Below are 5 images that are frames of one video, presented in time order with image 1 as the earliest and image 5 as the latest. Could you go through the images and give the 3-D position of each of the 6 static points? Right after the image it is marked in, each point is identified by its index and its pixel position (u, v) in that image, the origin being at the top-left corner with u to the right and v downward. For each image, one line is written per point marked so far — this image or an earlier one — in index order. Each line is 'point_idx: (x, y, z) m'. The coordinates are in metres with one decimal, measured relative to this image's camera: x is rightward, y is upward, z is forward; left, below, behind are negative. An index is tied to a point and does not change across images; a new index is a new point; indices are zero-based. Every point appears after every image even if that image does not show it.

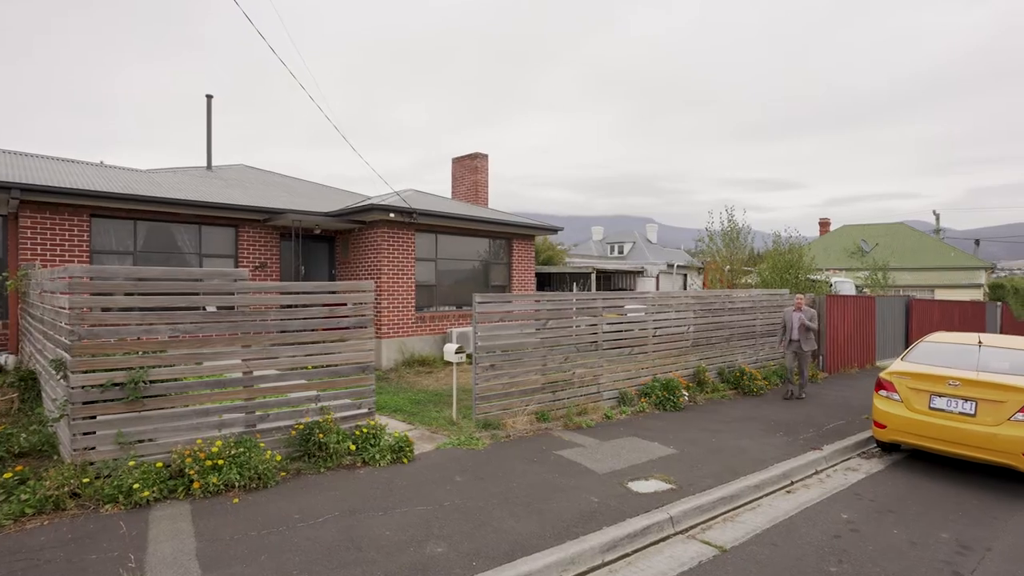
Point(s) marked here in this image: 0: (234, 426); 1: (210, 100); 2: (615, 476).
0: (-2.5, -1.3, +5.2) m
1: (-6.9, +4.3, +13.0) m
2: (+1.0, -1.9, +5.7) m
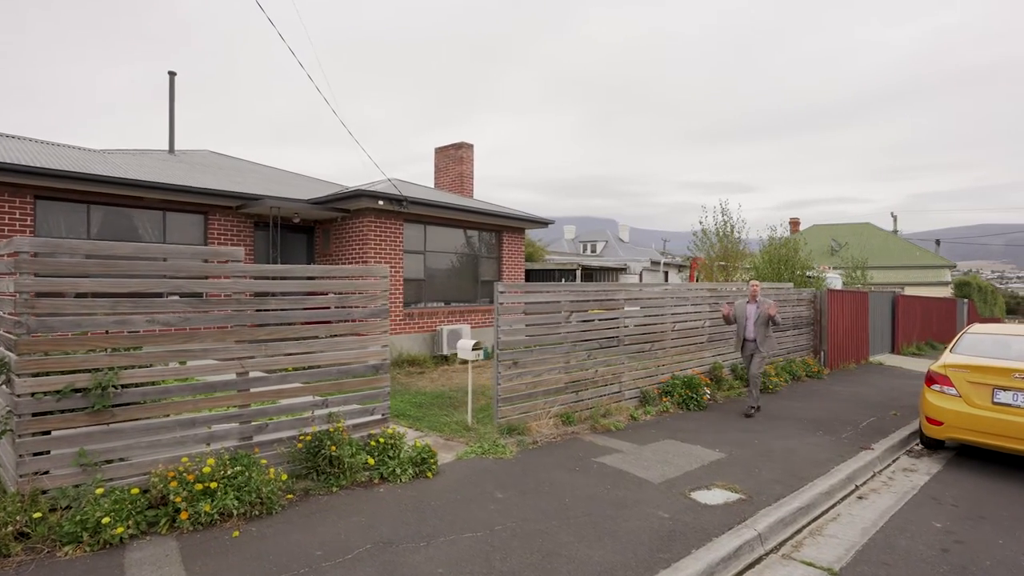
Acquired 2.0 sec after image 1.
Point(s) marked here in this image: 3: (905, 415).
0: (-2.1, -1.1, +4.2) m
1: (-7.0, +4.4, +11.7) m
2: (+1.4, -1.7, +5.0) m
3: (+5.8, -1.9, +8.4) m
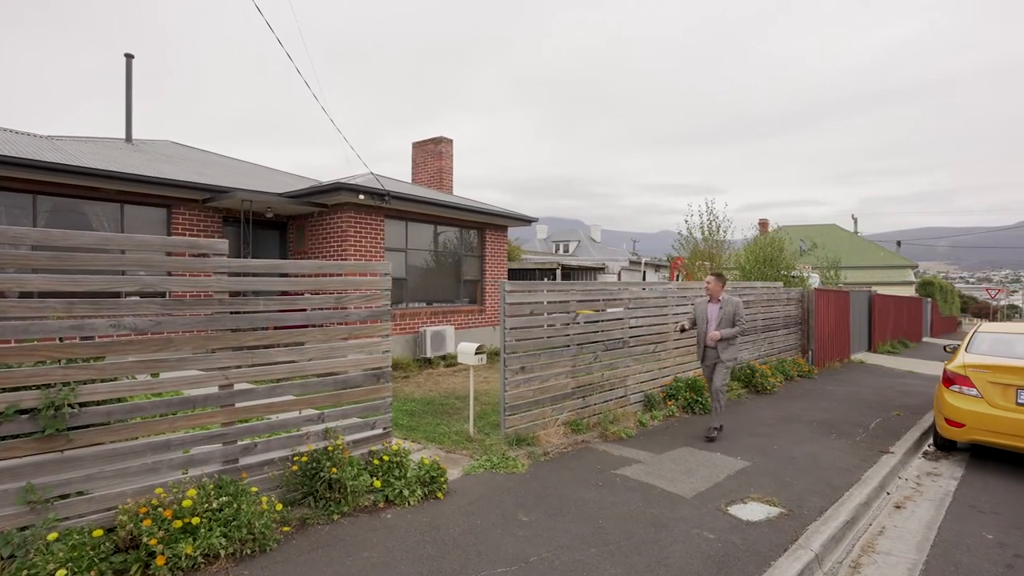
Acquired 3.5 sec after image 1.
0: (-1.9, -1.1, +3.6) m
1: (-7.3, +4.4, +10.8) m
2: (+1.6, -1.7, +4.5) m
3: (+5.7, -1.8, +8.2) m
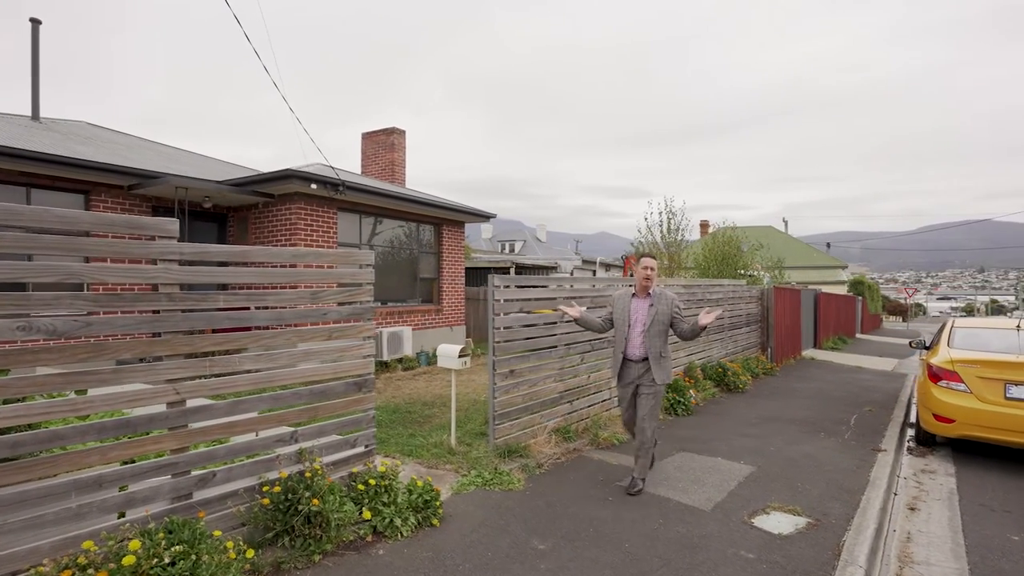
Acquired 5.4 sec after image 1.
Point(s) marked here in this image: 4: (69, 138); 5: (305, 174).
0: (-1.8, -1.1, +2.8) m
1: (-7.9, +4.4, +9.4) m
2: (+1.6, -1.6, +4.1) m
3: (+5.3, -1.8, +8.3) m
4: (-6.7, +2.3, +8.6) m
5: (-3.0, +1.7, +8.4) m
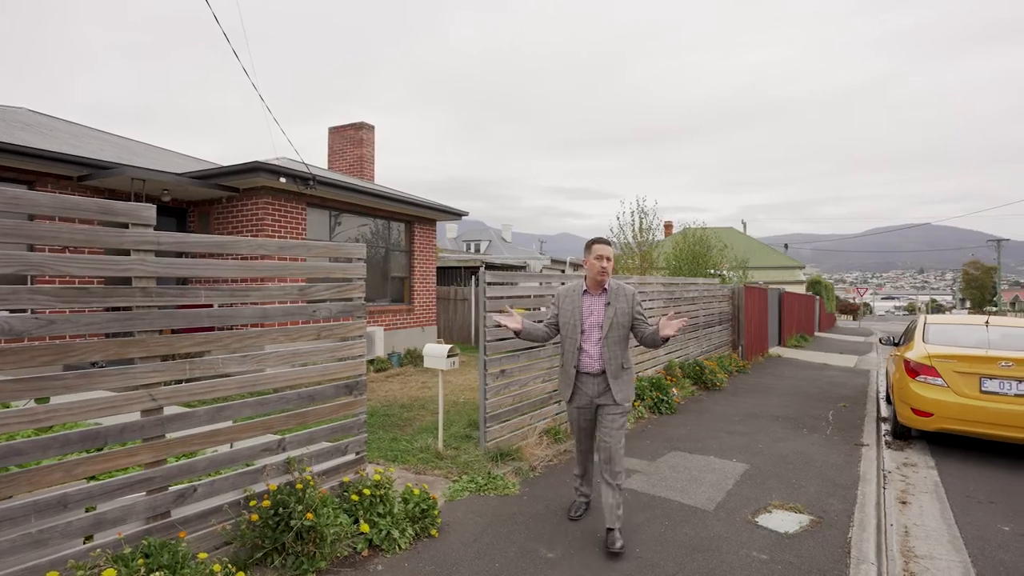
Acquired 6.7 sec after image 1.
0: (-1.7, -1.0, +2.5) m
1: (-8.3, +4.4, +8.7) m
2: (+1.6, -1.6, +4.1) m
3: (+5.0, -1.7, +8.4) m
4: (-7.0, +2.3, +8.0) m
5: (-3.3, +1.7, +8.0) m
